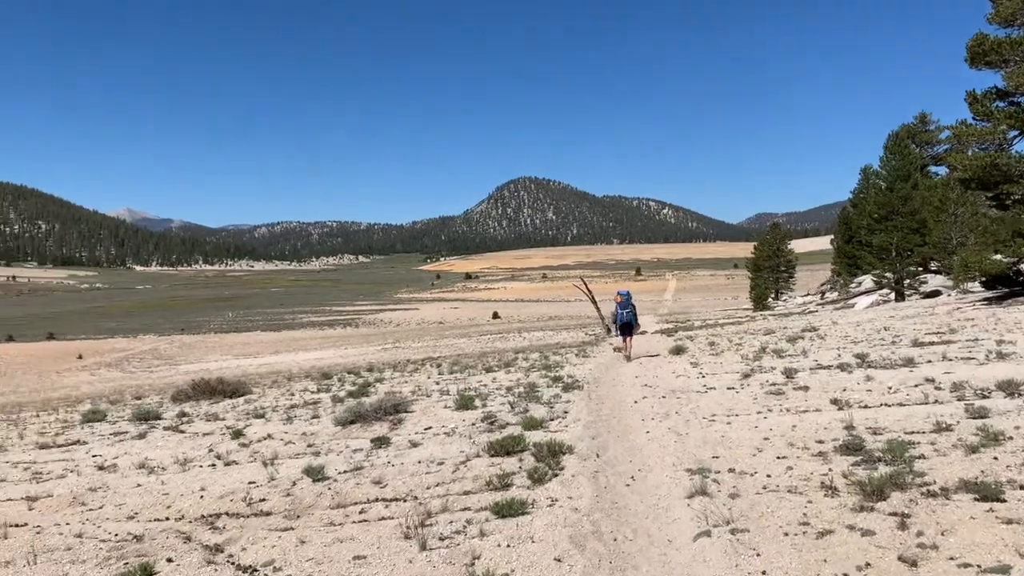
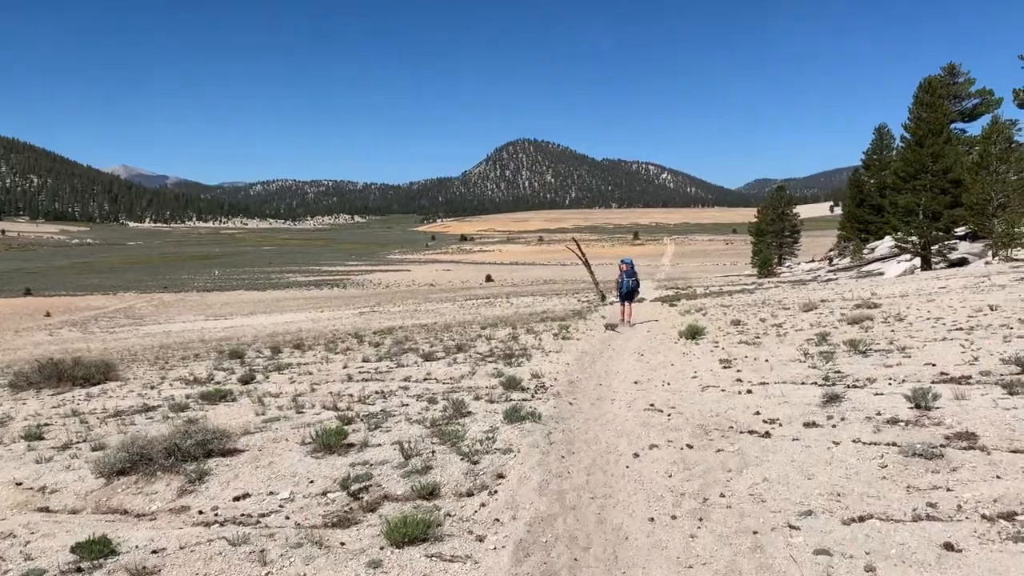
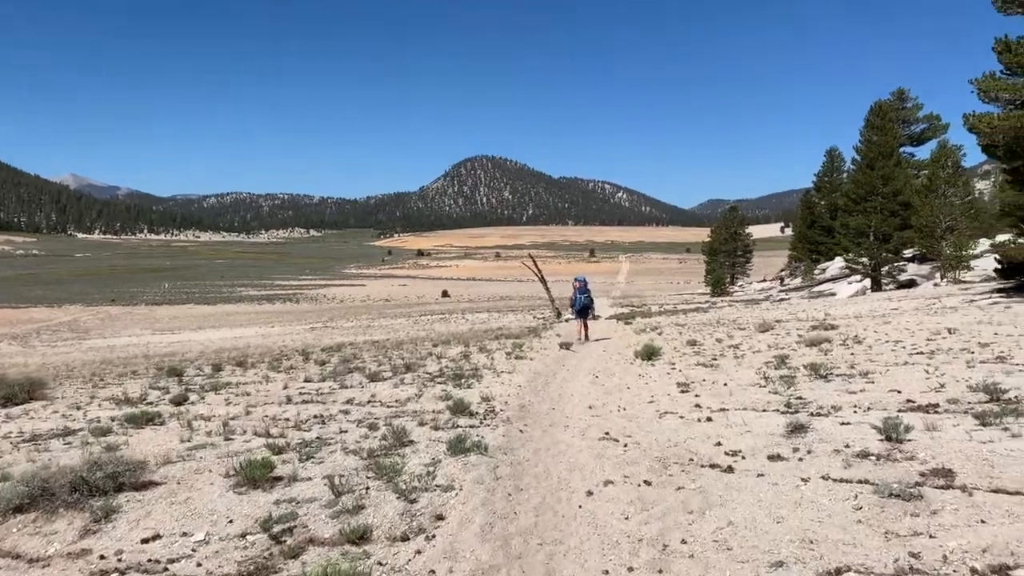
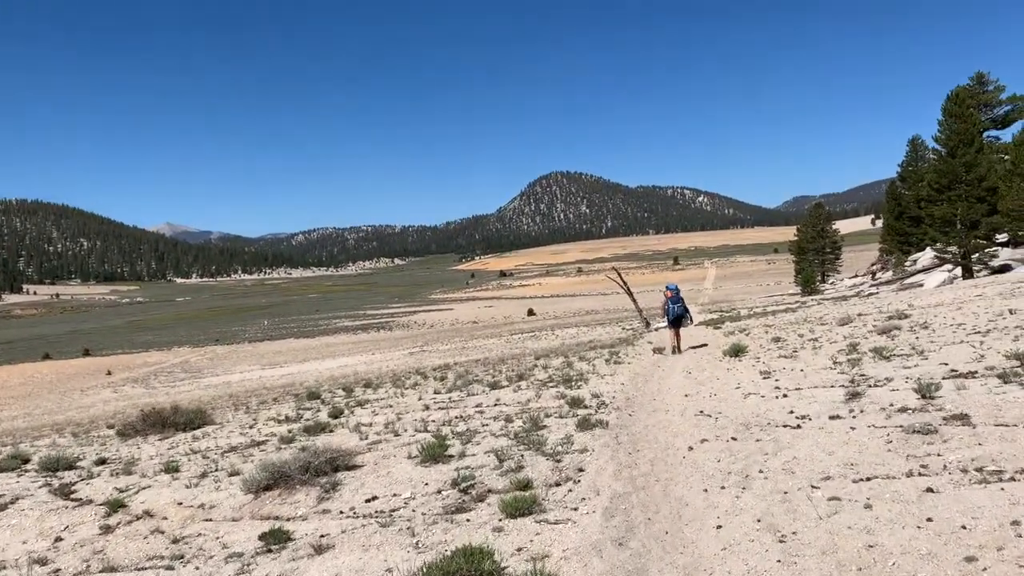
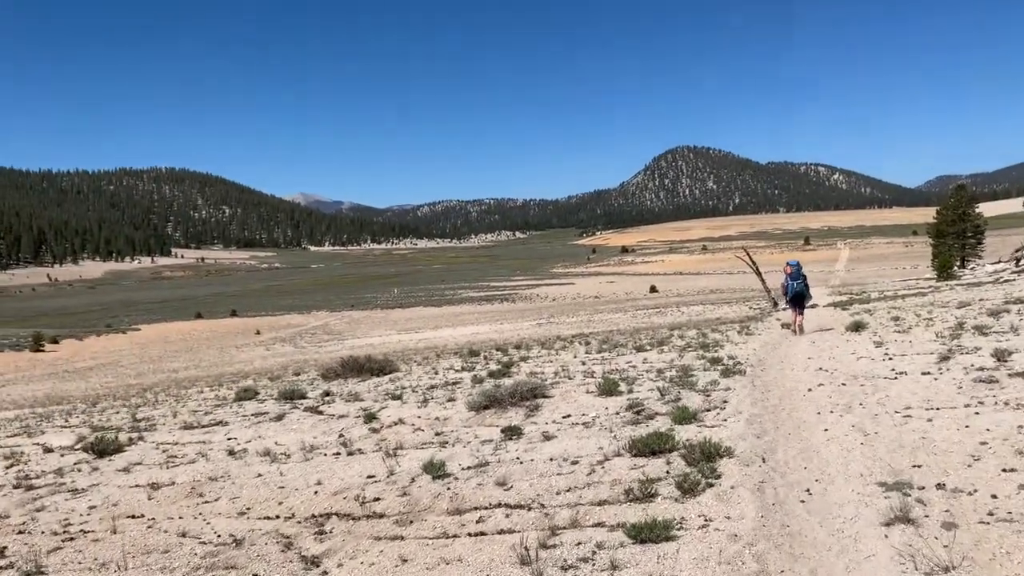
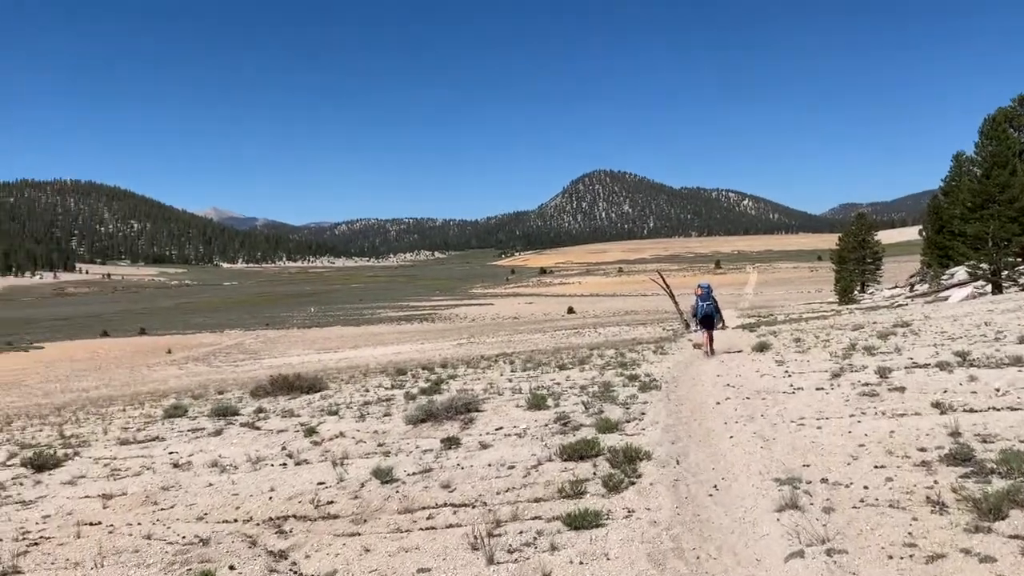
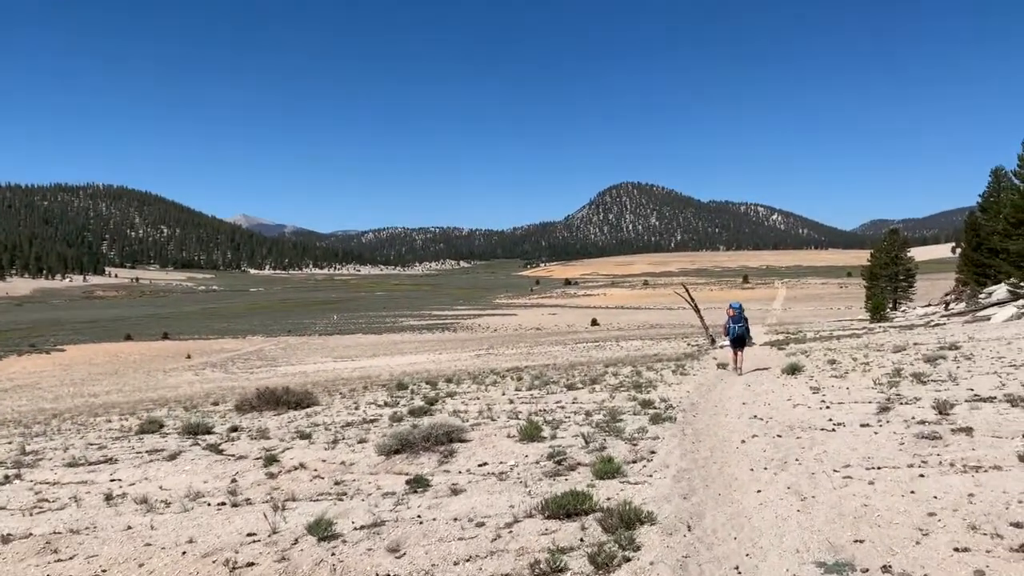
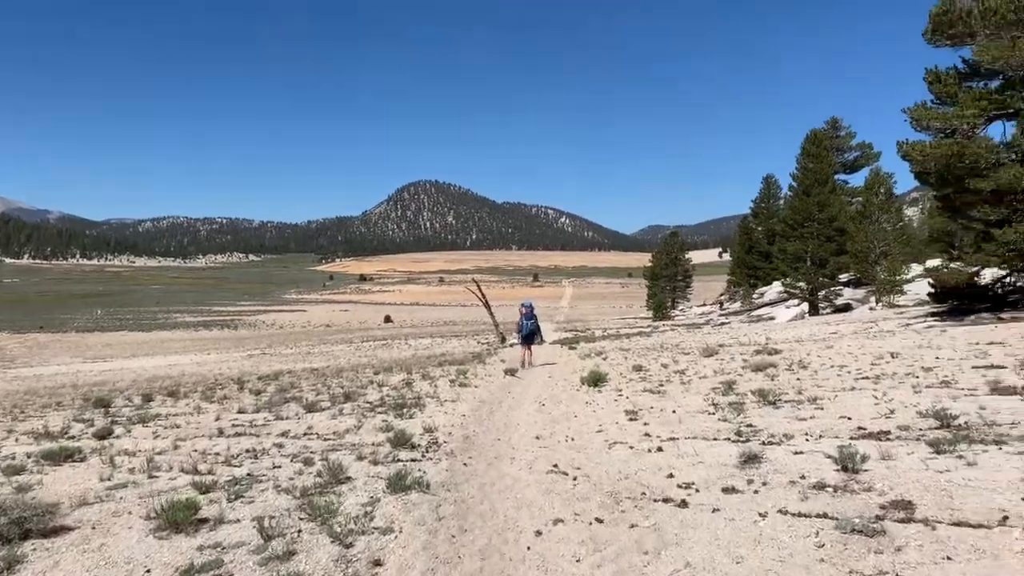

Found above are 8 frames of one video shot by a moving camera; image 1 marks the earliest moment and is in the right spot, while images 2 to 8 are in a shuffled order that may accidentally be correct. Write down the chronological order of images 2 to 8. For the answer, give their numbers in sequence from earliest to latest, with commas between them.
6, 5, 7, 4, 2, 3, 8
